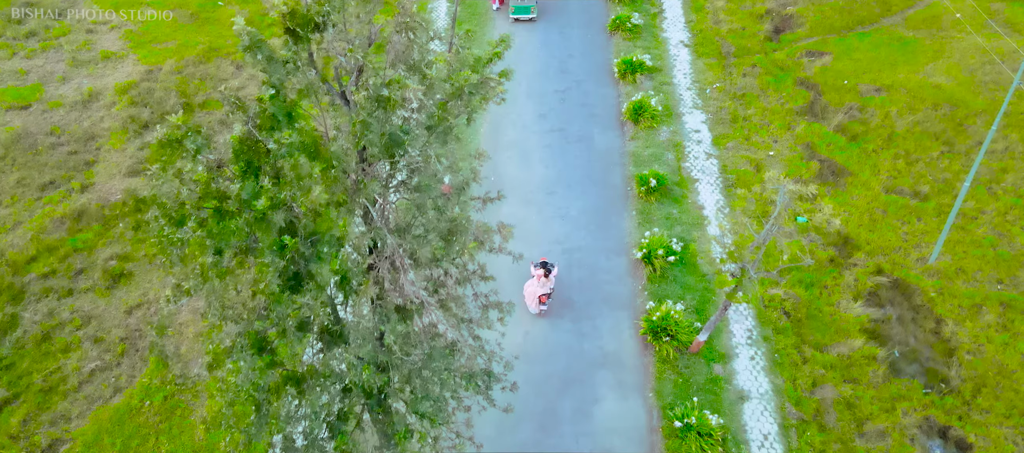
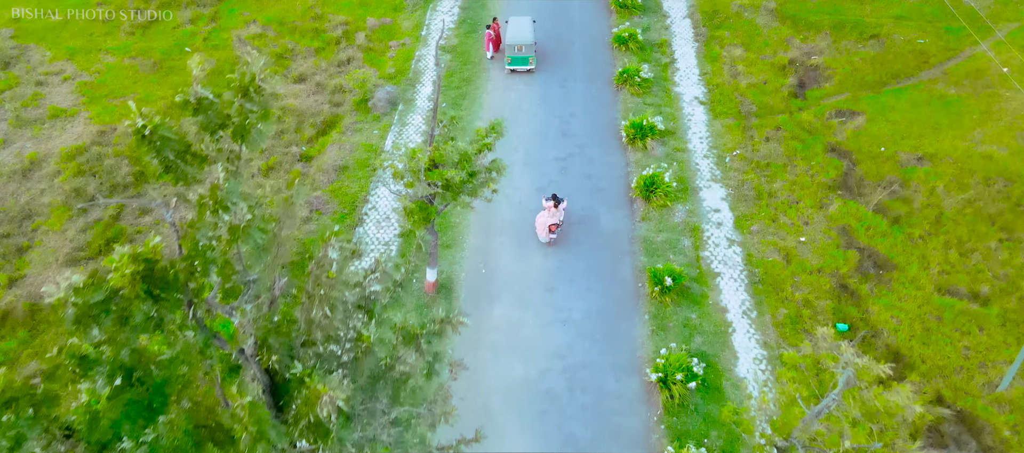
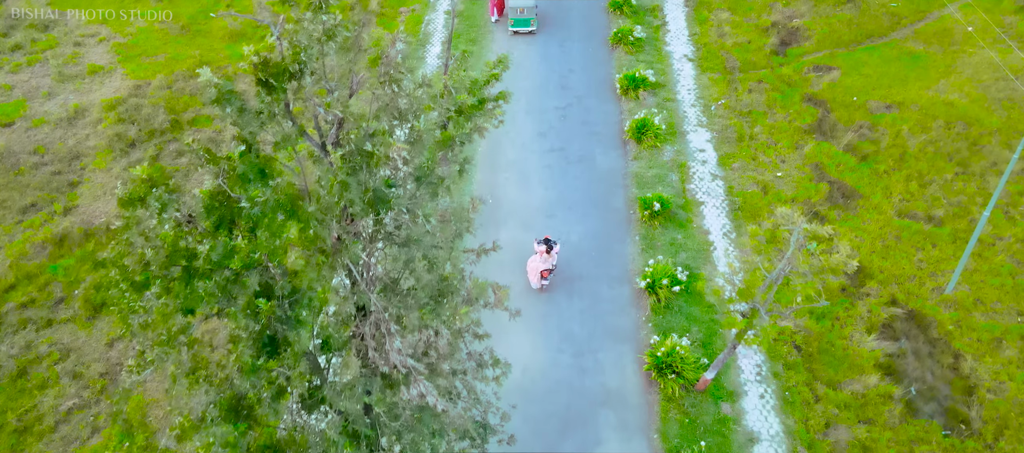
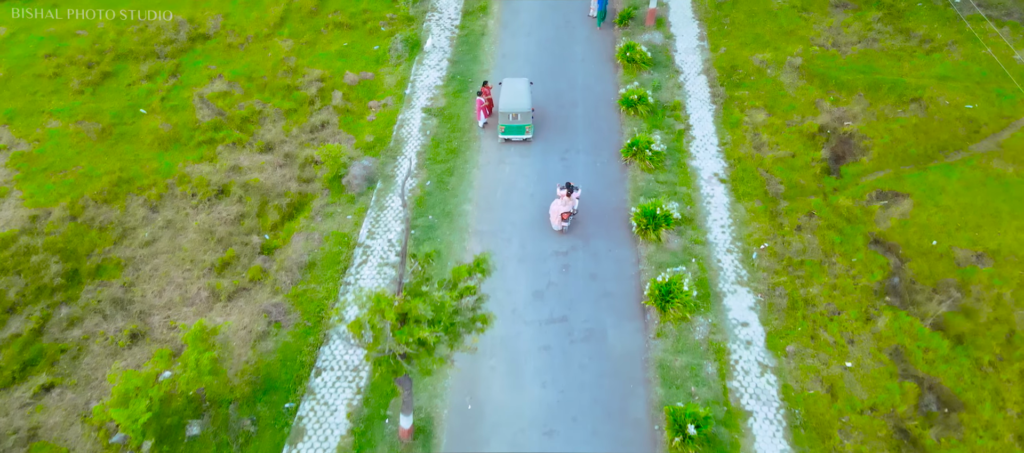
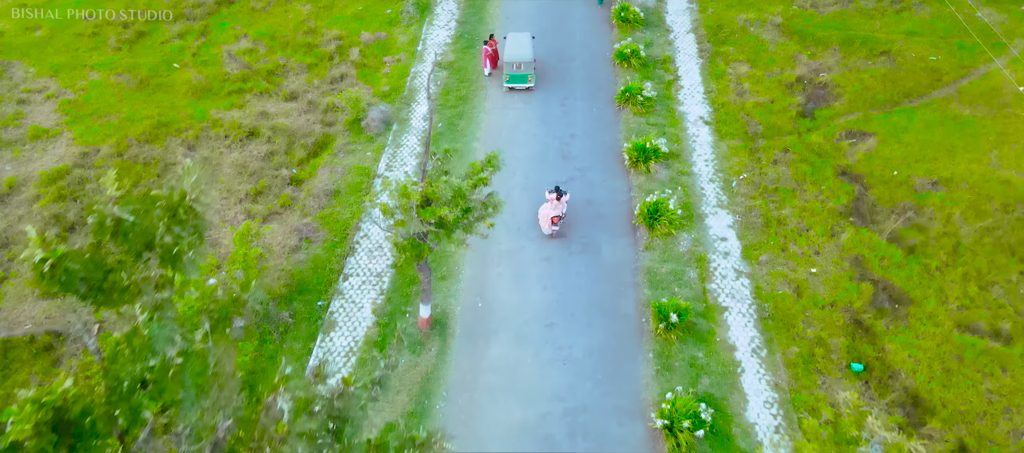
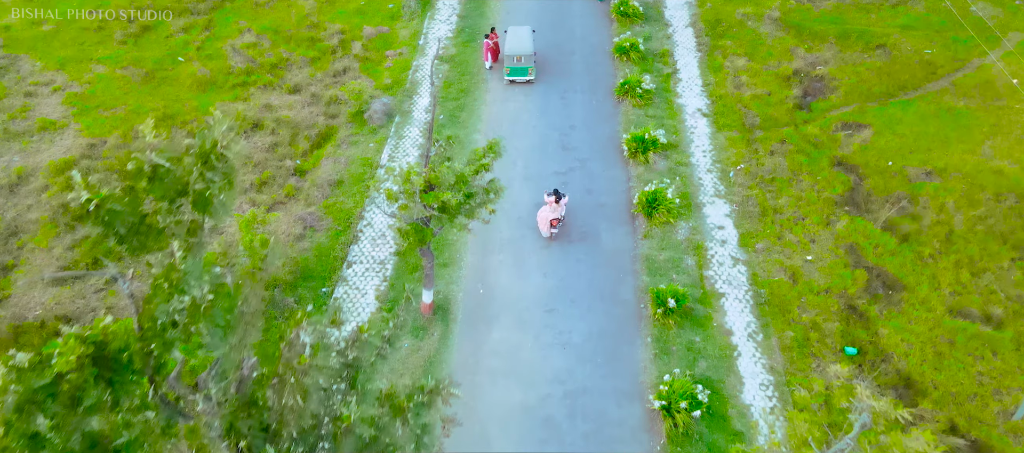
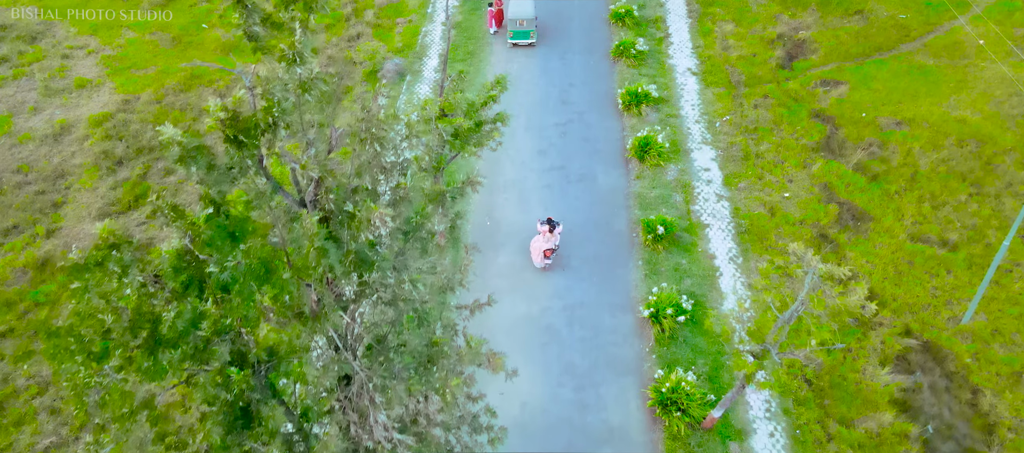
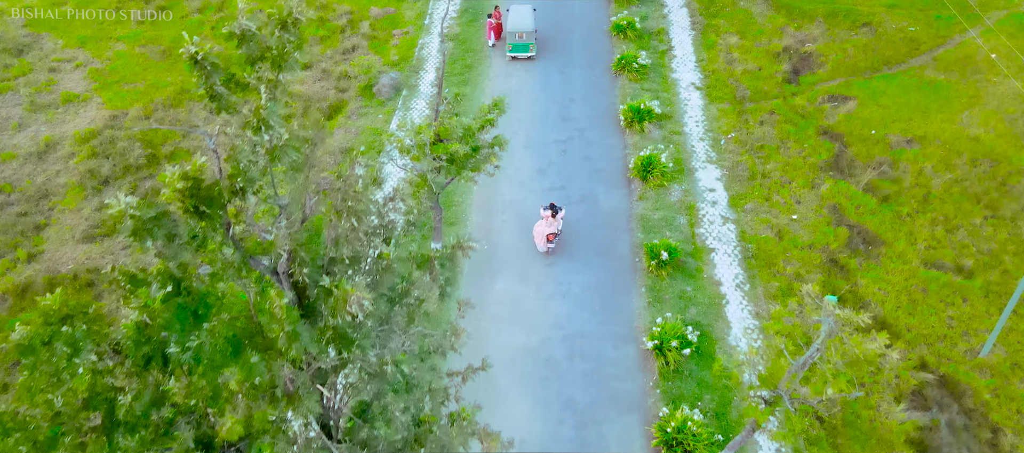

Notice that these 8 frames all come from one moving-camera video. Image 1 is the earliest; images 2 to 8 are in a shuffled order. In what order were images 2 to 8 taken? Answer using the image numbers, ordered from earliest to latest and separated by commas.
3, 7, 8, 2, 6, 5, 4
